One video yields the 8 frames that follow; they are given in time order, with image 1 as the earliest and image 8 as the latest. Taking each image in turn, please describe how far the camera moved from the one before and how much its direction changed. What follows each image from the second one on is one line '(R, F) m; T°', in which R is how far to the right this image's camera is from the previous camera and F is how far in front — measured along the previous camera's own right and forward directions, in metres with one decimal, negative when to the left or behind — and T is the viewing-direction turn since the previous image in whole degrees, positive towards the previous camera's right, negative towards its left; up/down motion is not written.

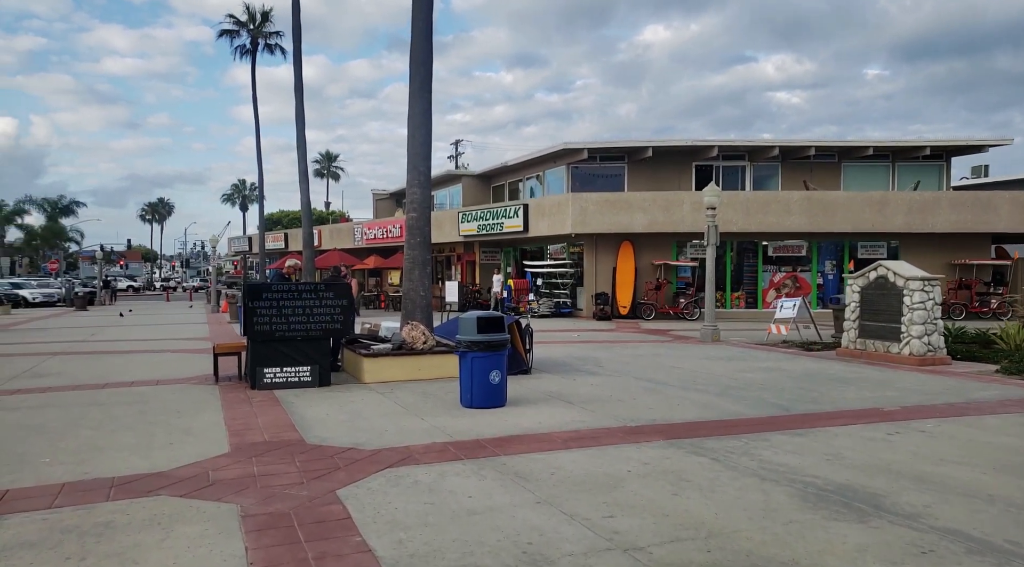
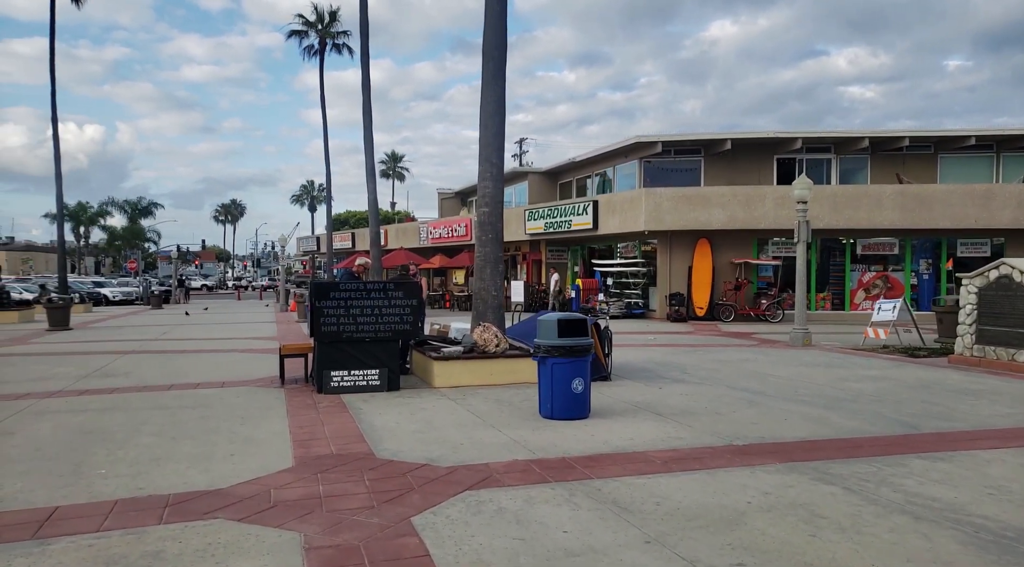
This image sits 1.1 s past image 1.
(-0.3, +0.8) m; -5°
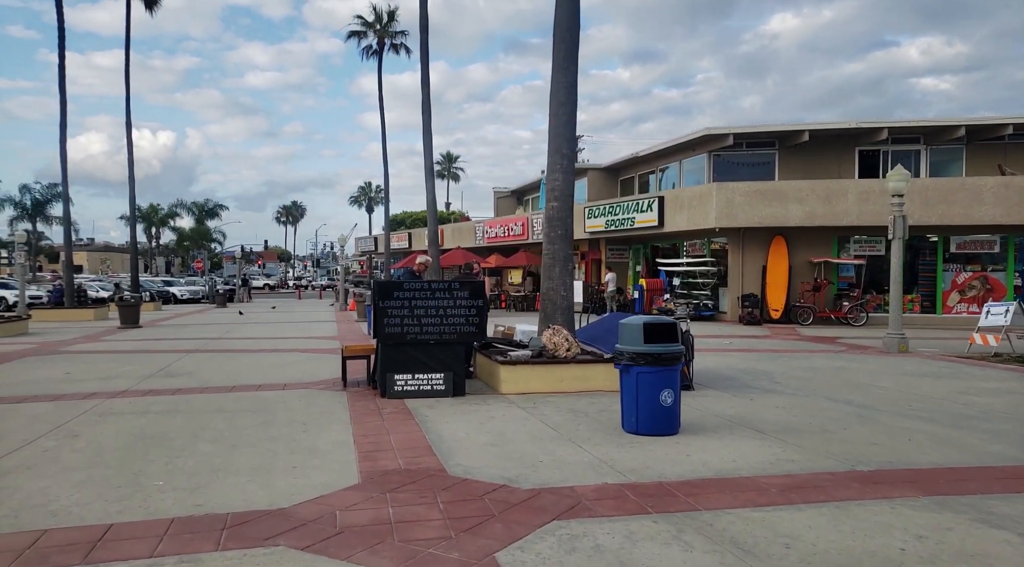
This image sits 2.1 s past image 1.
(-0.3, +0.7) m; -4°
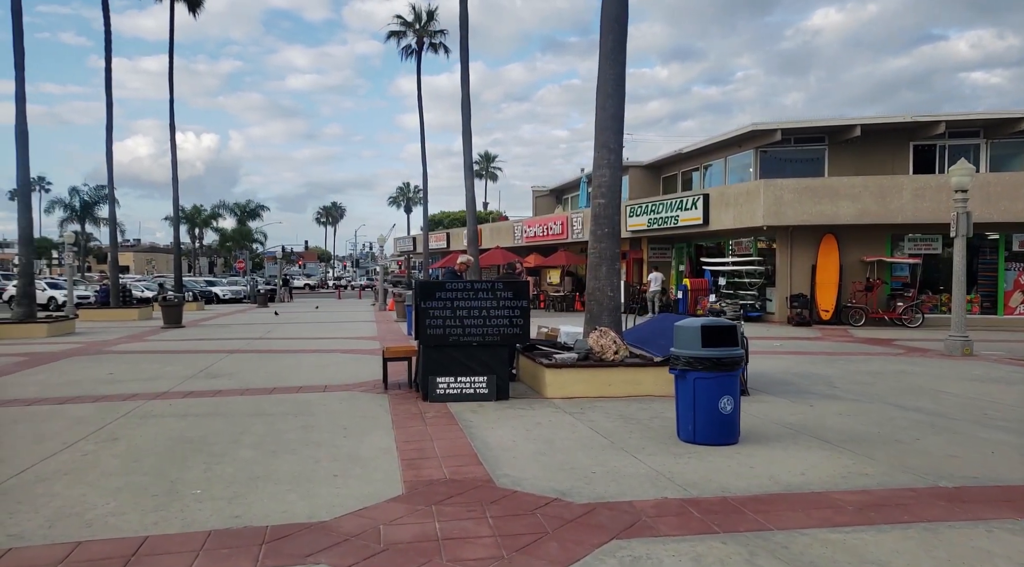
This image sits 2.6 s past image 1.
(-0.1, +0.3) m; -3°
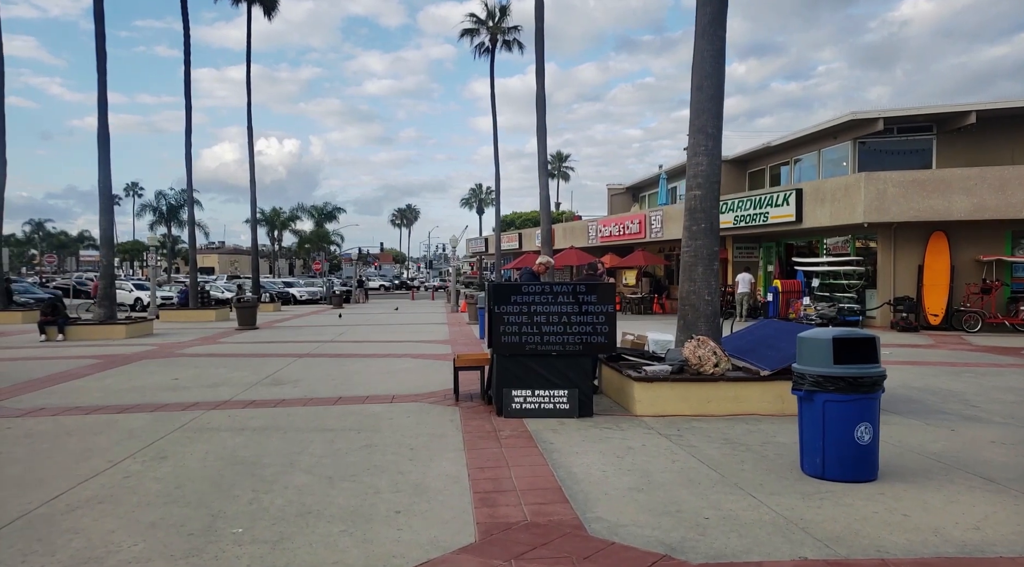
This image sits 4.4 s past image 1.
(-0.2, +0.9) m; -6°
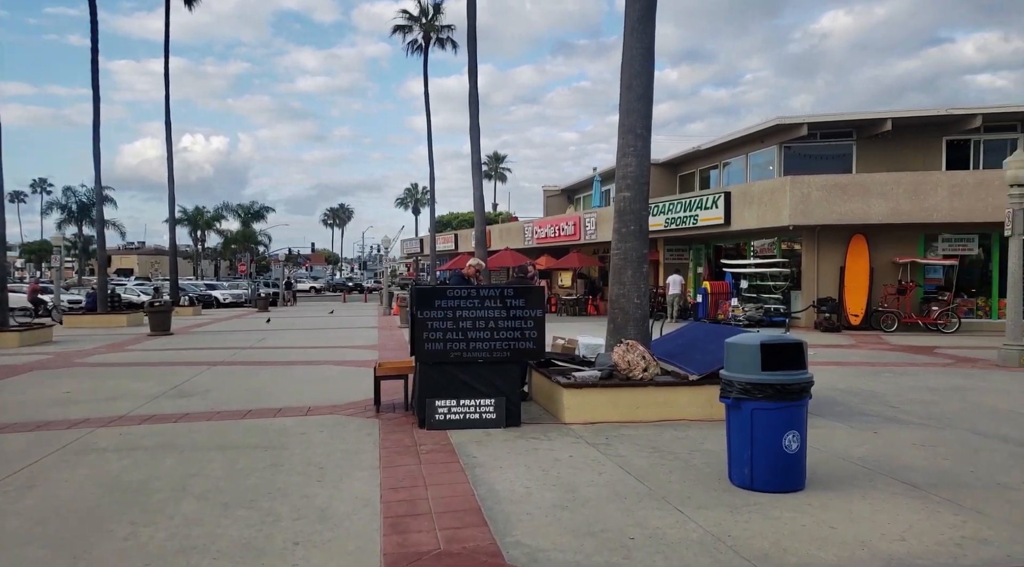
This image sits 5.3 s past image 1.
(+0.2, +0.4) m; +5°
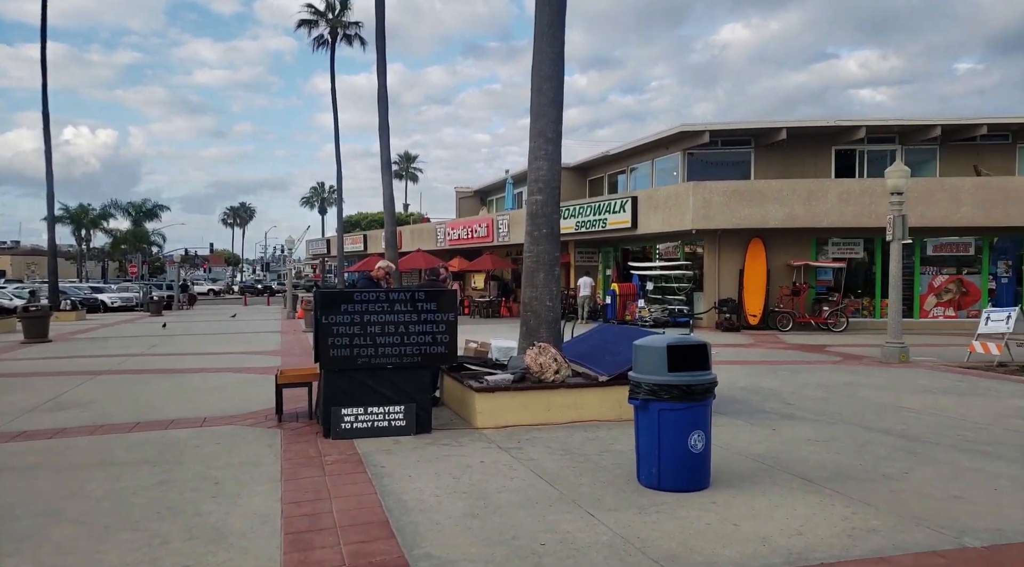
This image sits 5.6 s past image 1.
(0.0, +0.1) m; +7°
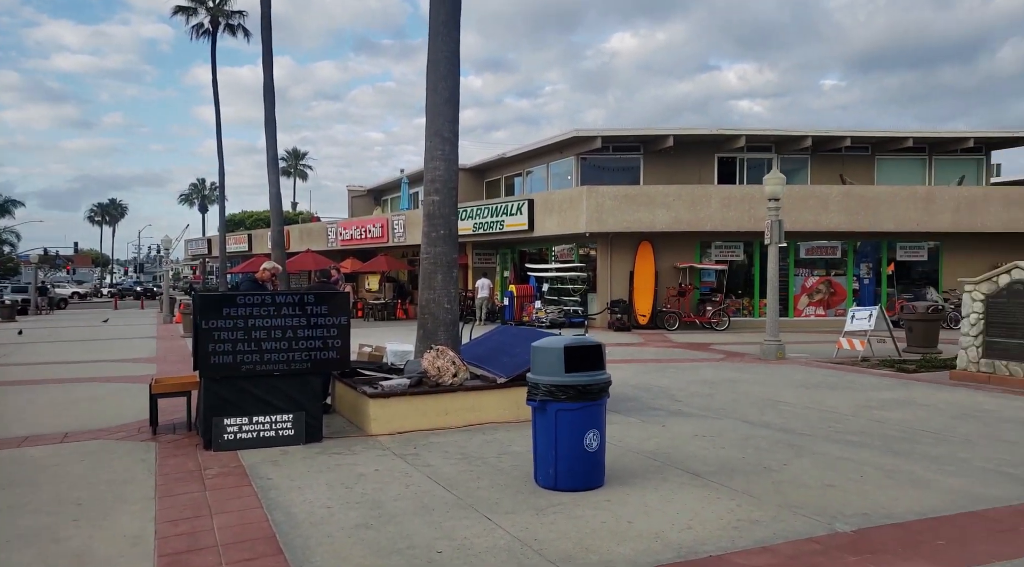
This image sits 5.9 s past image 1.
(0.0, +0.1) m; +9°
